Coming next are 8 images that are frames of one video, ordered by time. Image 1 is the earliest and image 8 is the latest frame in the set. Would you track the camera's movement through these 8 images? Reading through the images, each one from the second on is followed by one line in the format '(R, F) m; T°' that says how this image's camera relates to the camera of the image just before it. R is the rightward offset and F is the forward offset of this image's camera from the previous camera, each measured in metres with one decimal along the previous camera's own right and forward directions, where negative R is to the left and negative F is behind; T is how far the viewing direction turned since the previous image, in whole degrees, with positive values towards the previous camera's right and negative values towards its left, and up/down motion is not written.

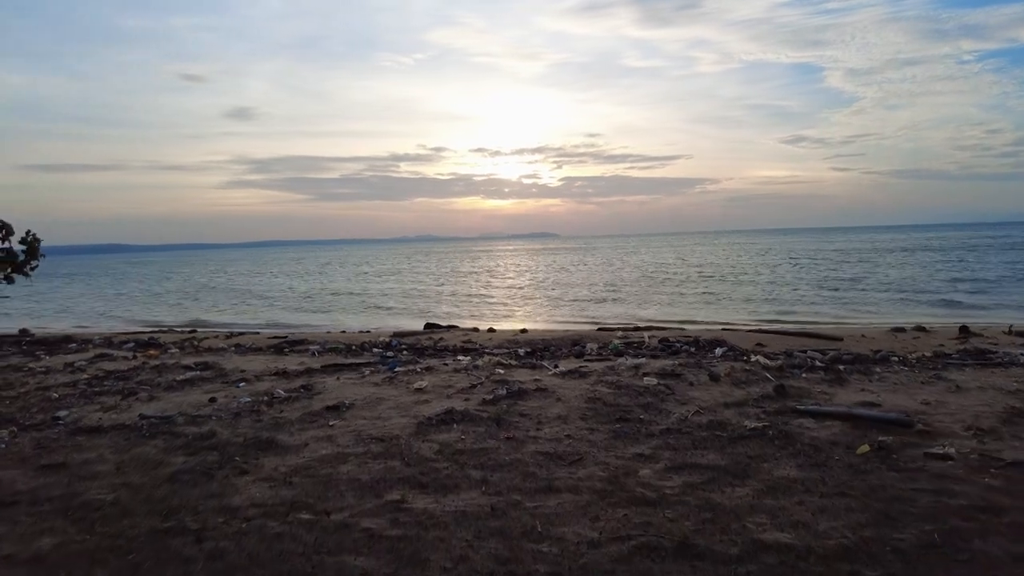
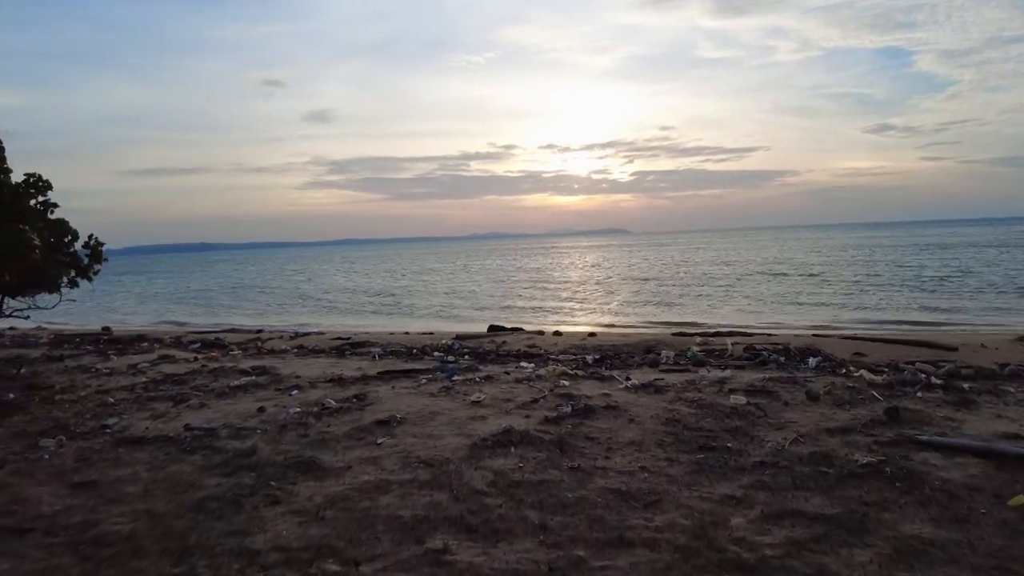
(0.0, +0.7) m; -6°
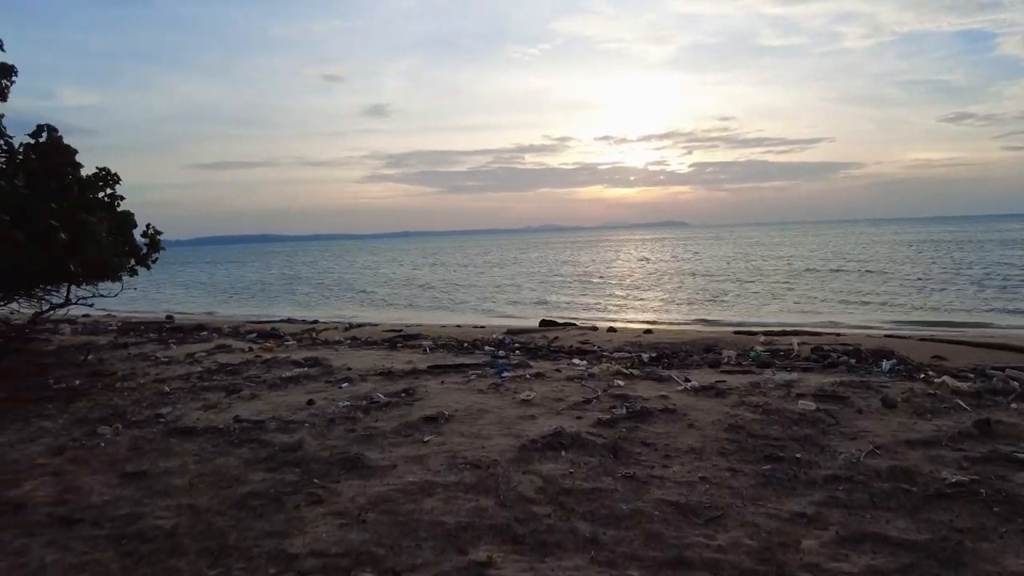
(0.0, +0.2) m; -5°
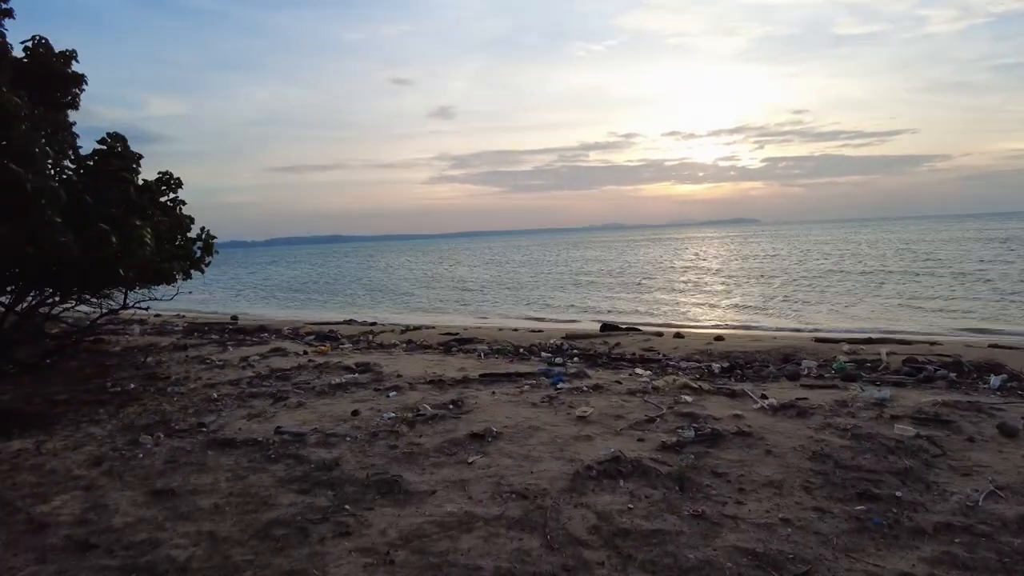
(+0.1, +0.5) m; -6°
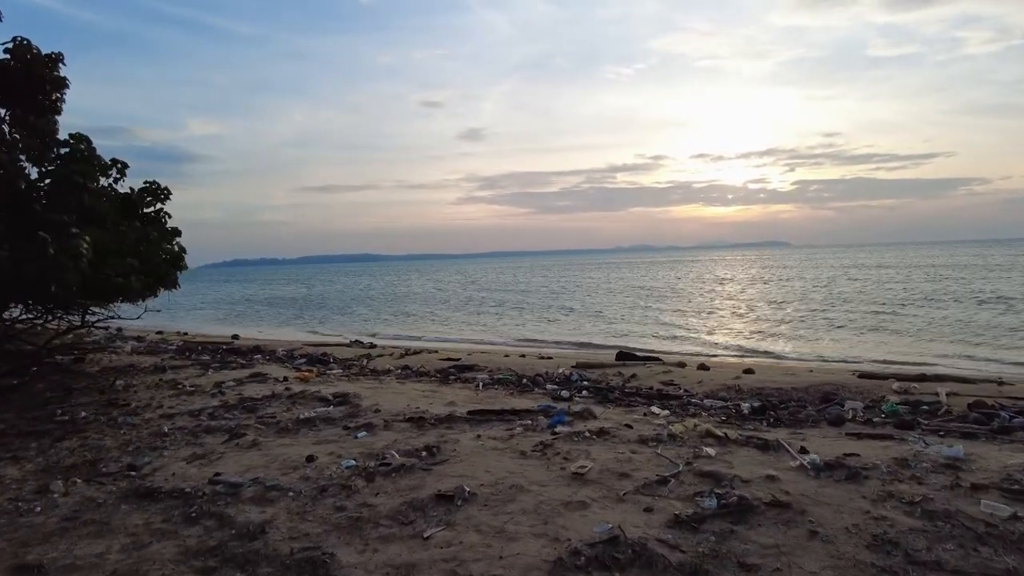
(+0.3, +1.0) m; -2°
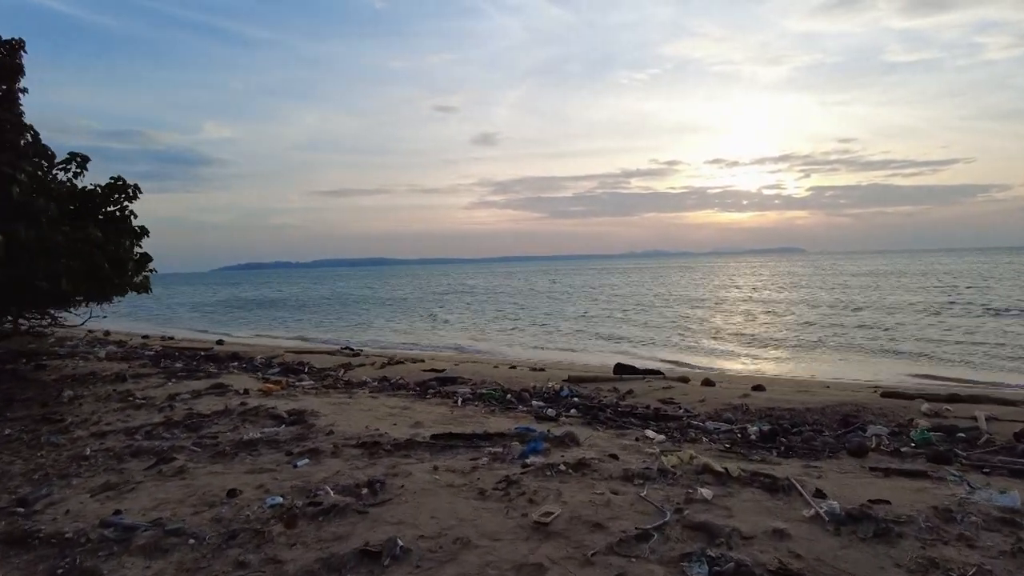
(+0.4, +0.9) m; -1°
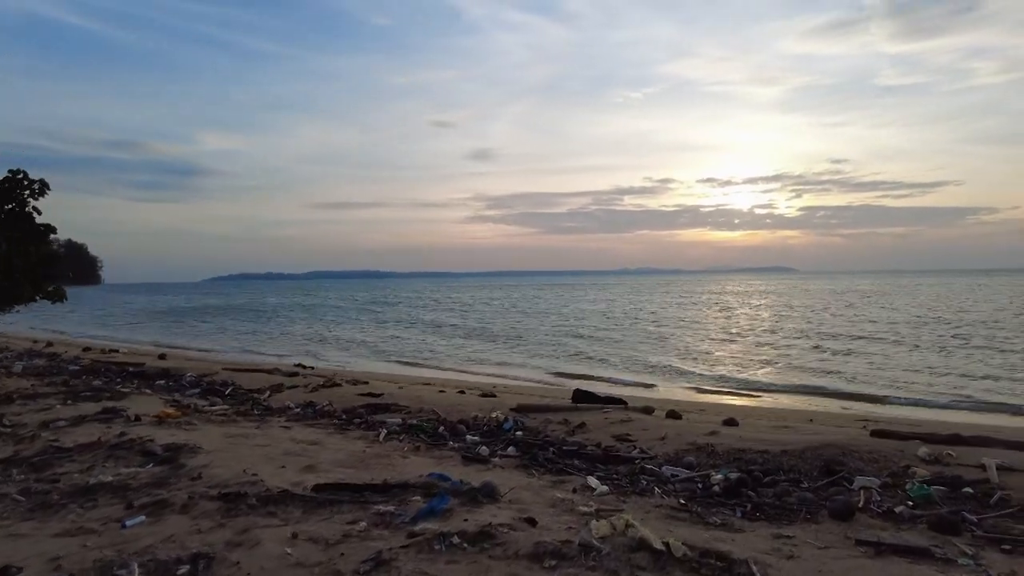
(+0.6, +1.1) m; +1°
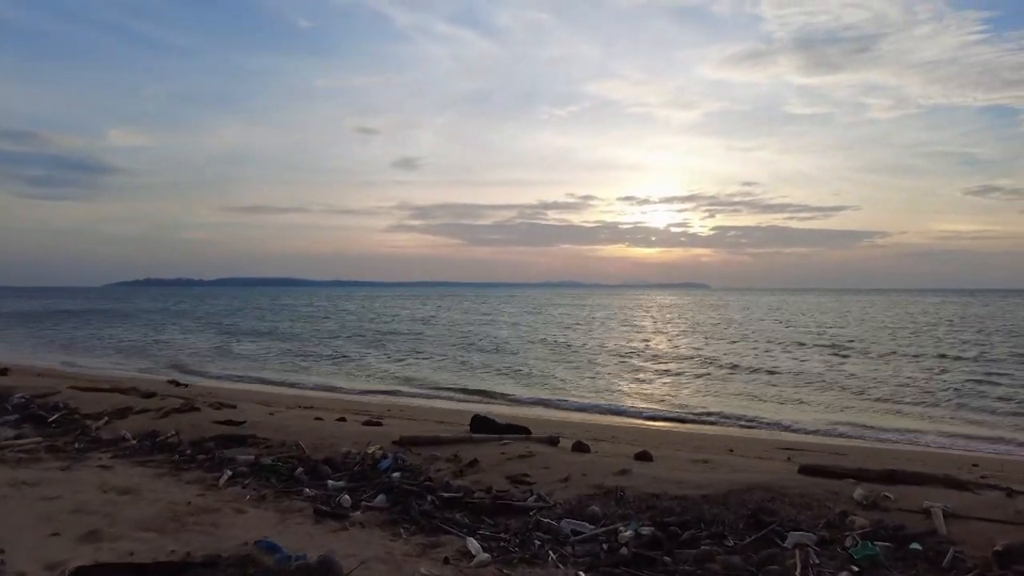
(+0.4, +1.1) m; +7°
